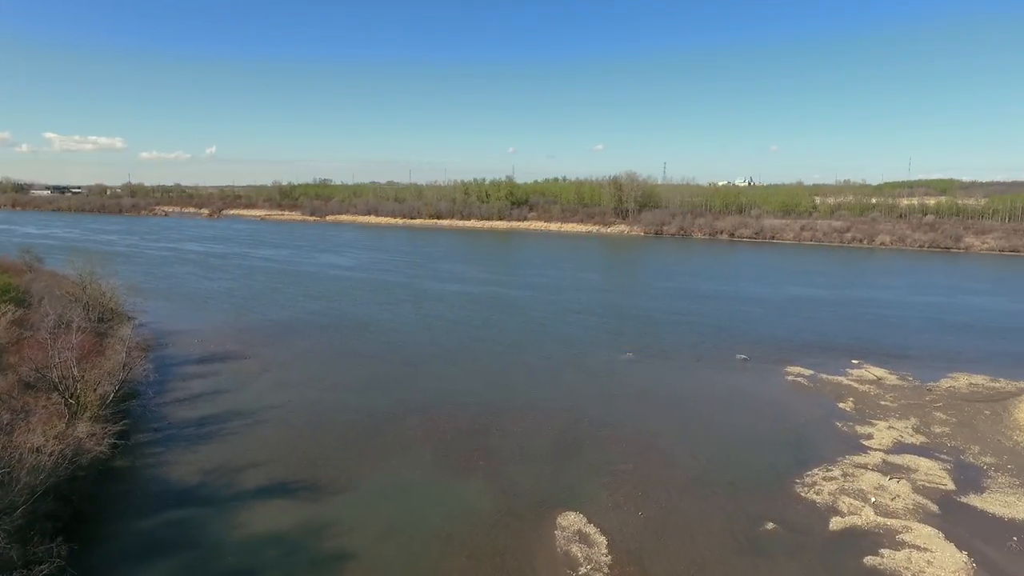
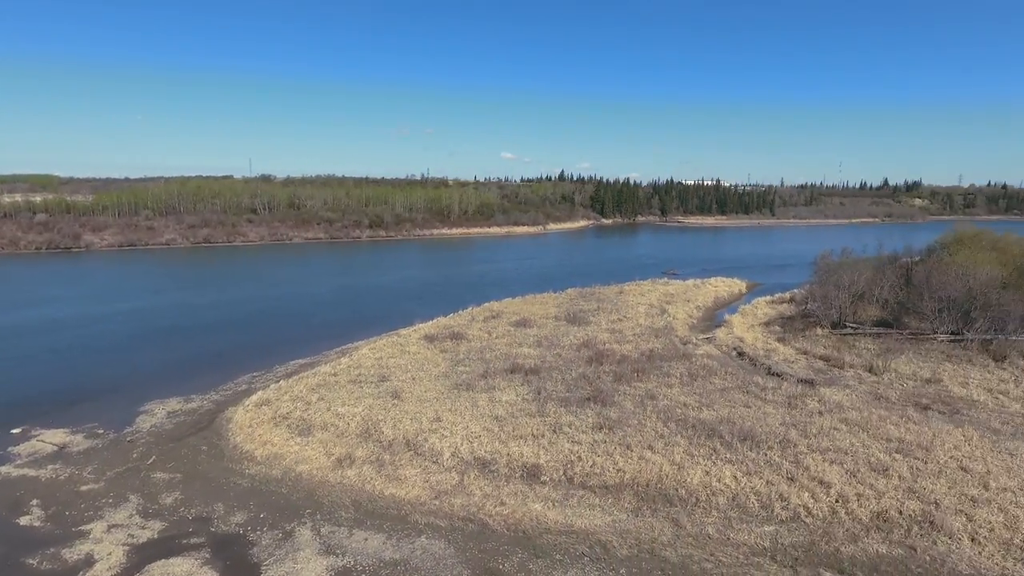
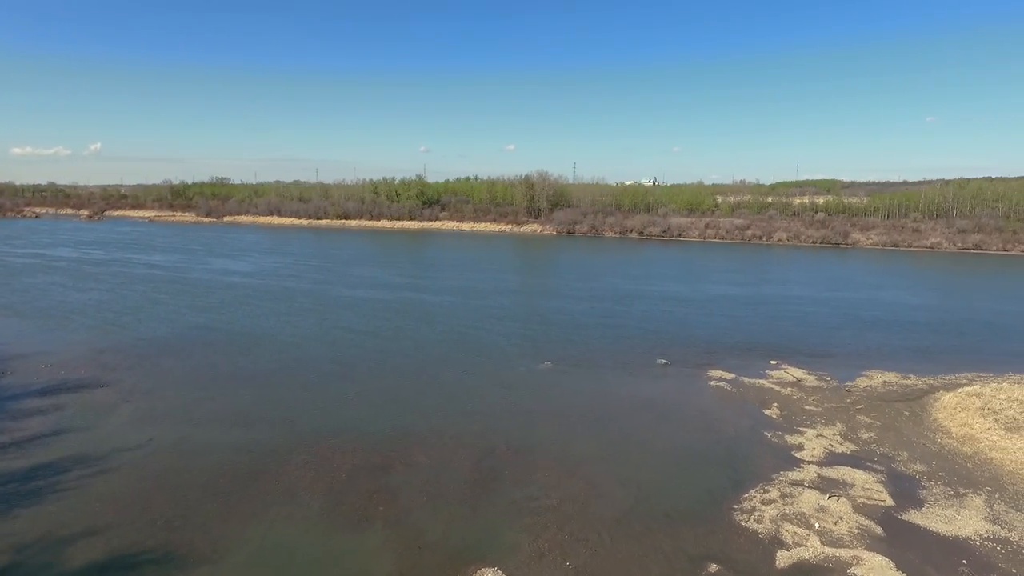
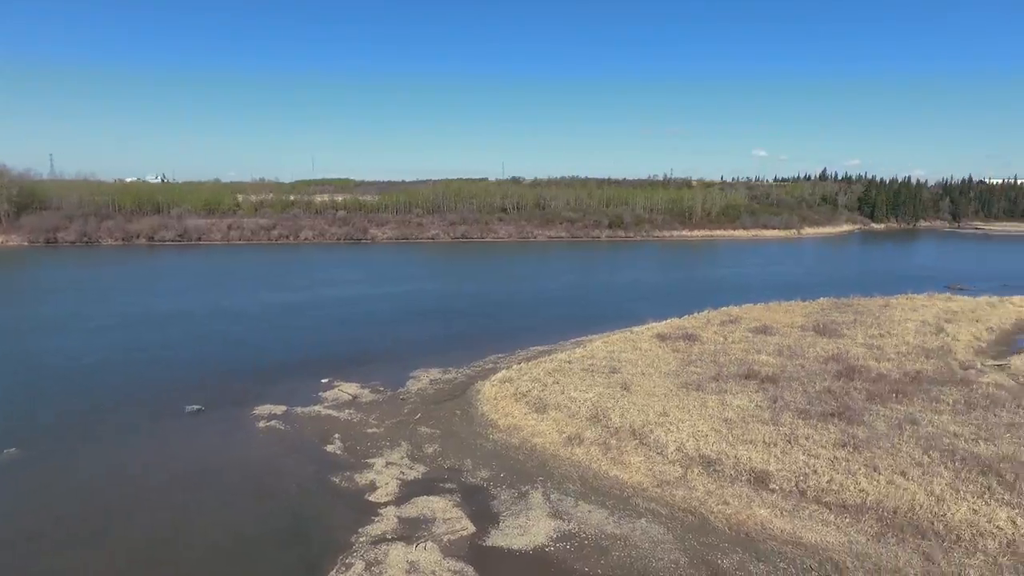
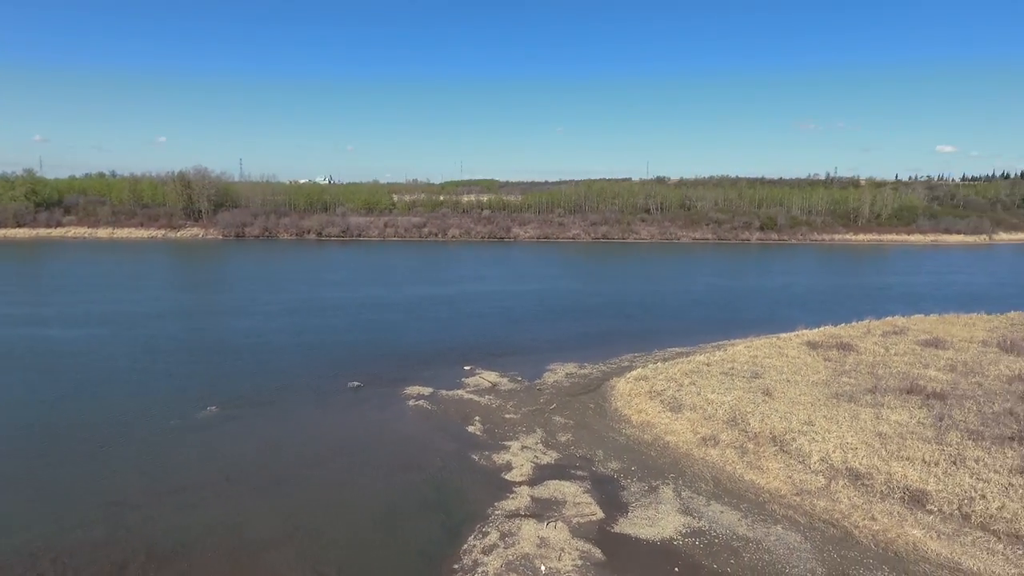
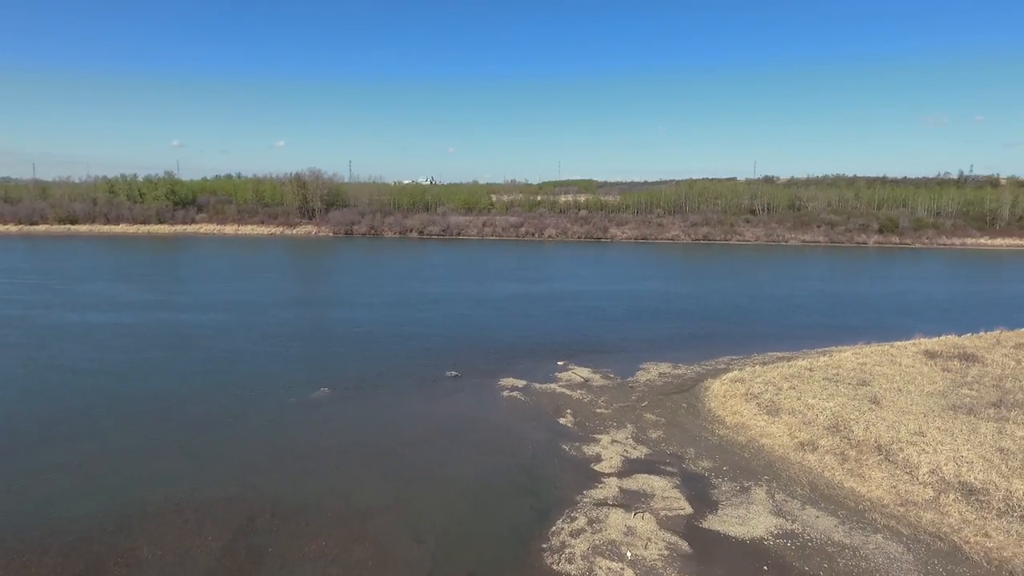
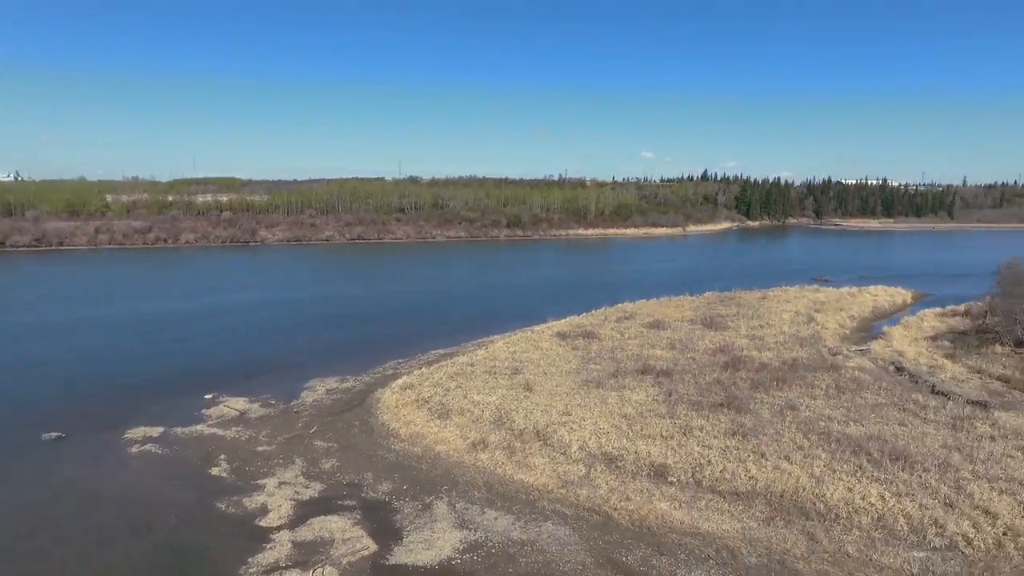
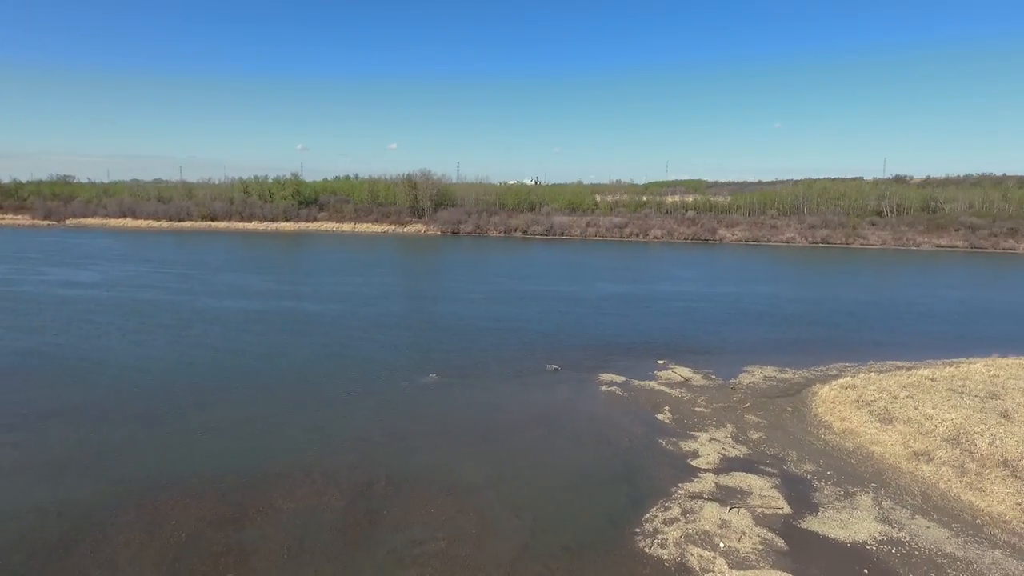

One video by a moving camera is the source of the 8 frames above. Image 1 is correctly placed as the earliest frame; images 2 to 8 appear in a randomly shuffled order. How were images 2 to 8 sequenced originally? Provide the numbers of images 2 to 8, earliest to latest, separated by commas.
3, 8, 6, 5, 4, 7, 2
